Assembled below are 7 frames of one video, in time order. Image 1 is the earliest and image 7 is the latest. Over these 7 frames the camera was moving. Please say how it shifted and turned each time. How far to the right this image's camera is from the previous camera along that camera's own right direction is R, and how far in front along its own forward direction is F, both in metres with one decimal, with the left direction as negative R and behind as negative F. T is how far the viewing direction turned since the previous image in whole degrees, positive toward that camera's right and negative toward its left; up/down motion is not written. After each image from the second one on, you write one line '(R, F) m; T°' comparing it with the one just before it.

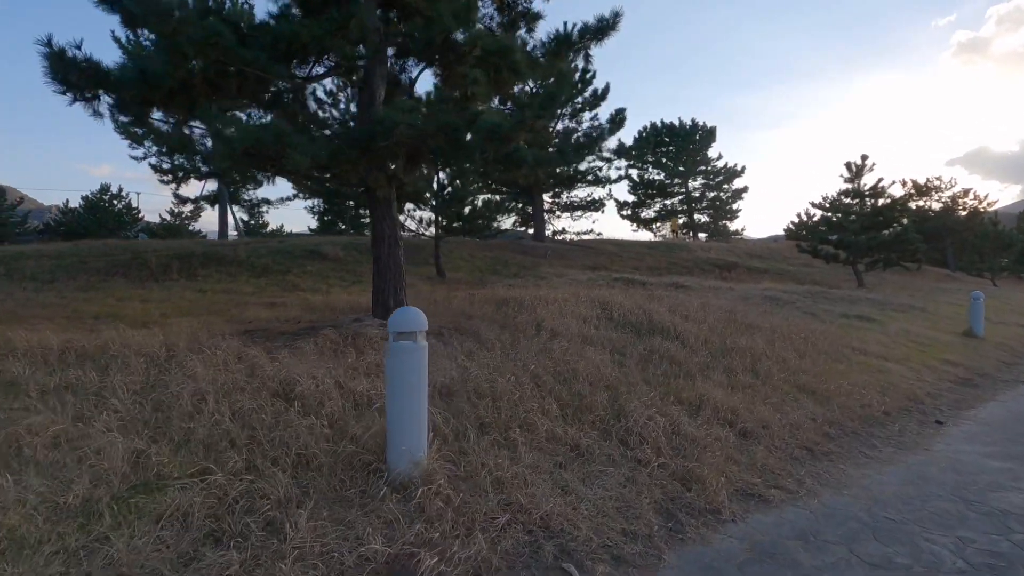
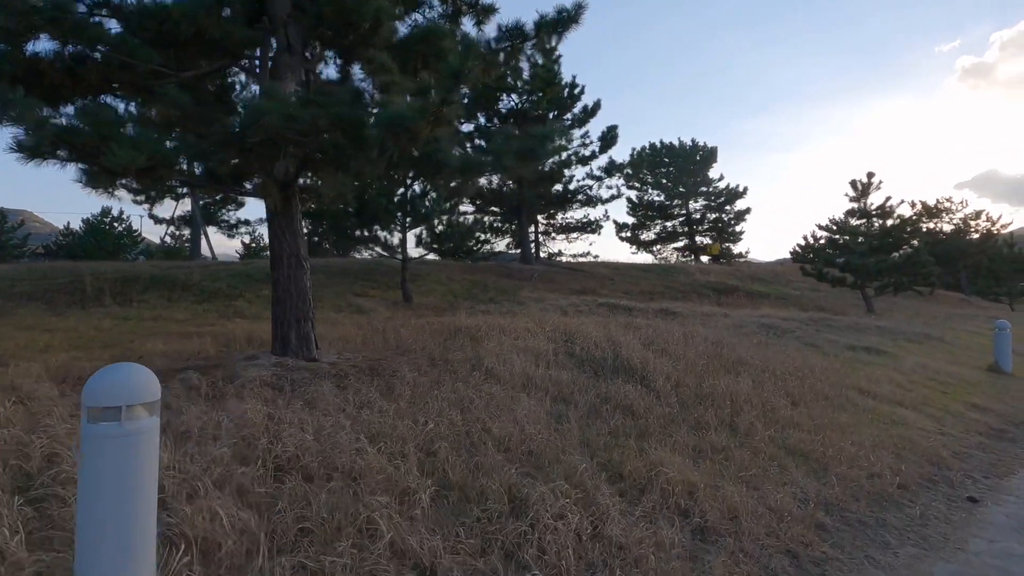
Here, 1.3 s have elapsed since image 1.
(+1.2, +1.7) m; -1°
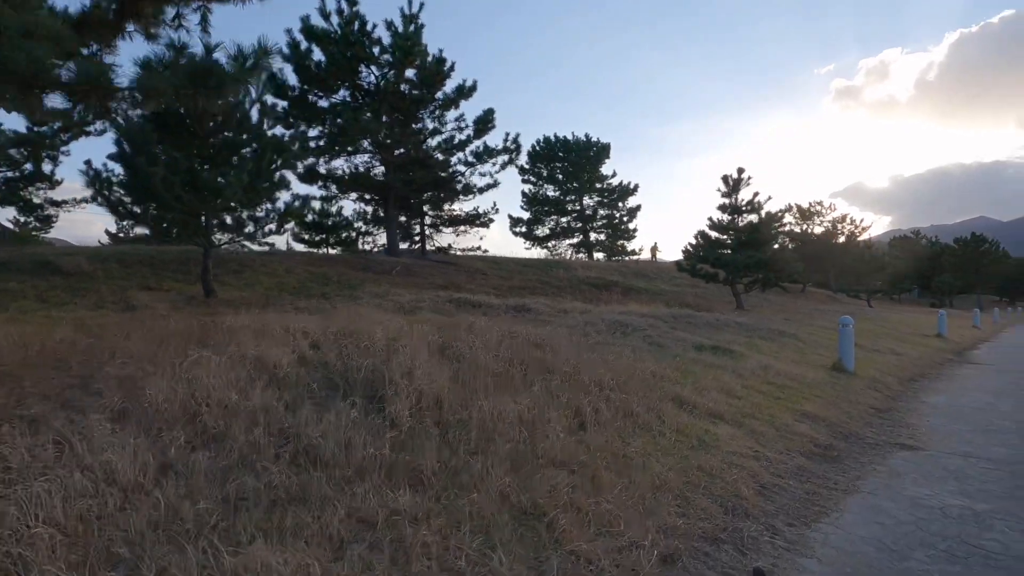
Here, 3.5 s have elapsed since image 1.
(+2.6, +2.2) m; +9°
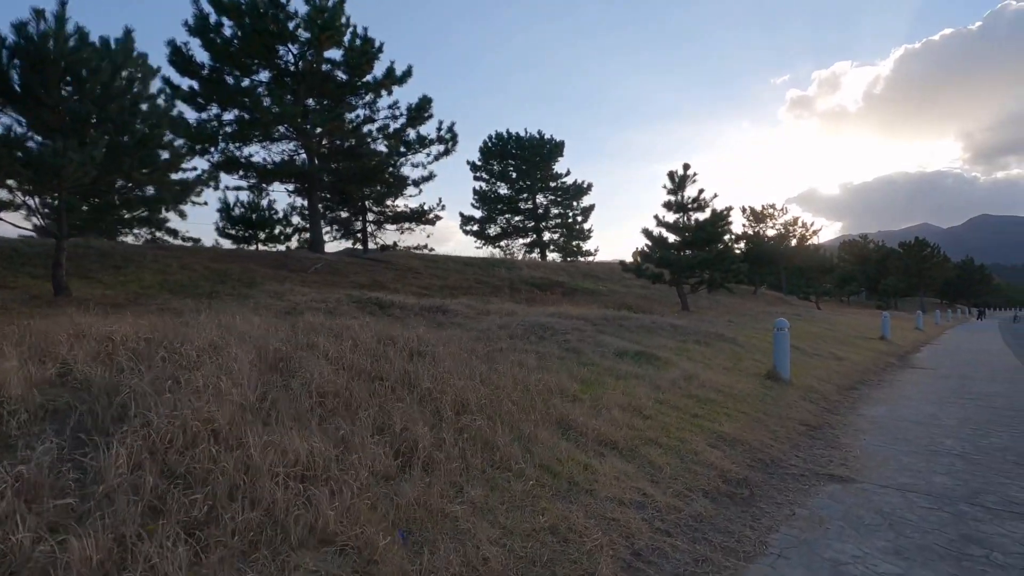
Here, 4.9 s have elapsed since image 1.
(+1.5, +1.7) m; +4°
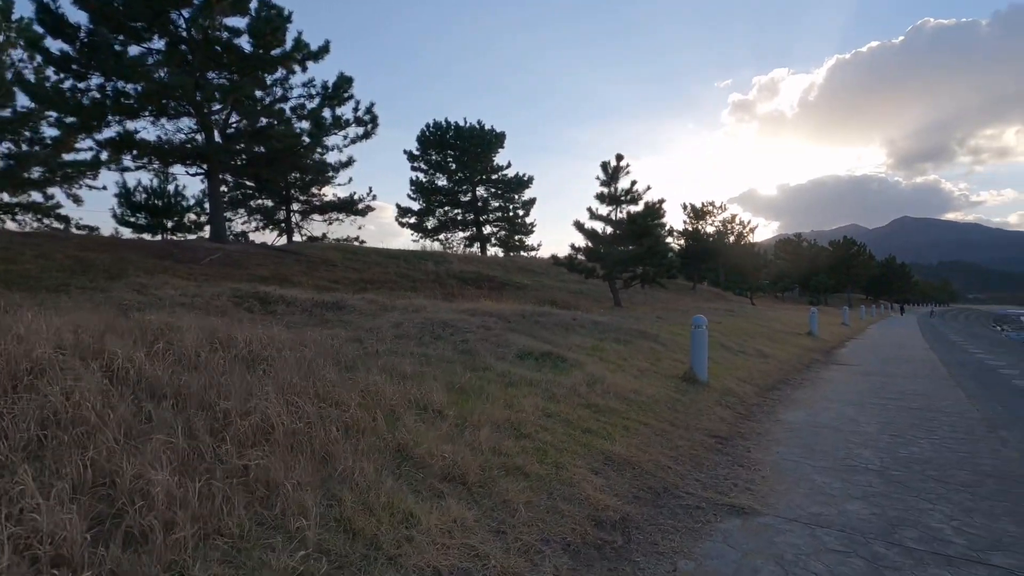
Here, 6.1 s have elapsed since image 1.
(+1.2, +1.4) m; +5°
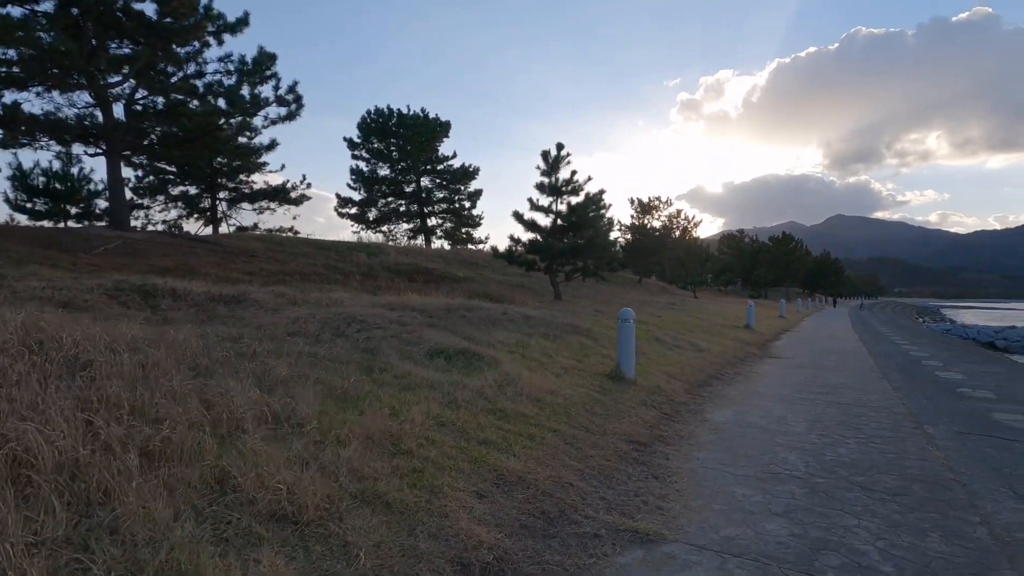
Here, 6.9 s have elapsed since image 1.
(+0.8, +0.9) m; +5°
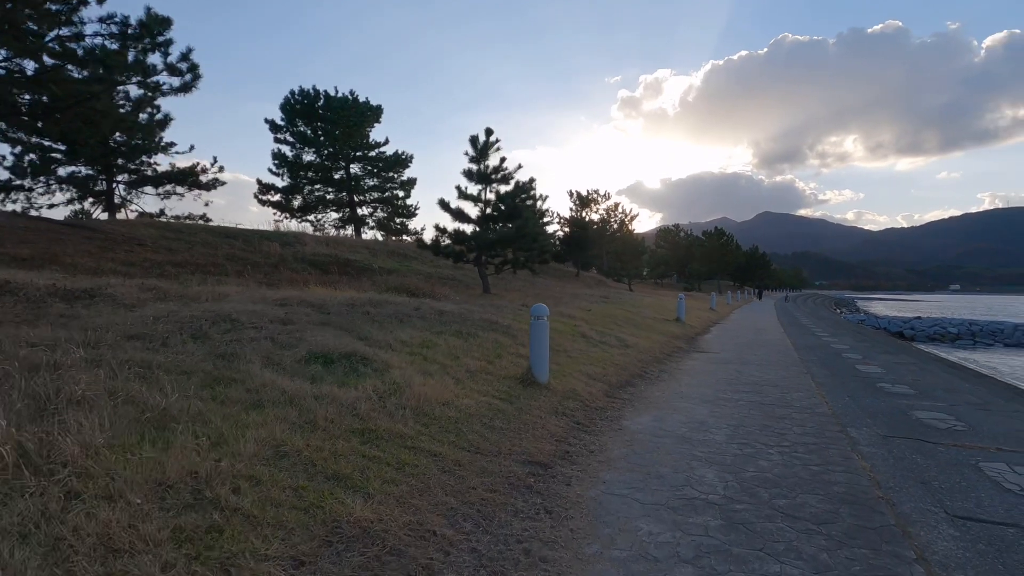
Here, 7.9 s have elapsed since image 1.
(+0.8, +1.2) m; +6°
